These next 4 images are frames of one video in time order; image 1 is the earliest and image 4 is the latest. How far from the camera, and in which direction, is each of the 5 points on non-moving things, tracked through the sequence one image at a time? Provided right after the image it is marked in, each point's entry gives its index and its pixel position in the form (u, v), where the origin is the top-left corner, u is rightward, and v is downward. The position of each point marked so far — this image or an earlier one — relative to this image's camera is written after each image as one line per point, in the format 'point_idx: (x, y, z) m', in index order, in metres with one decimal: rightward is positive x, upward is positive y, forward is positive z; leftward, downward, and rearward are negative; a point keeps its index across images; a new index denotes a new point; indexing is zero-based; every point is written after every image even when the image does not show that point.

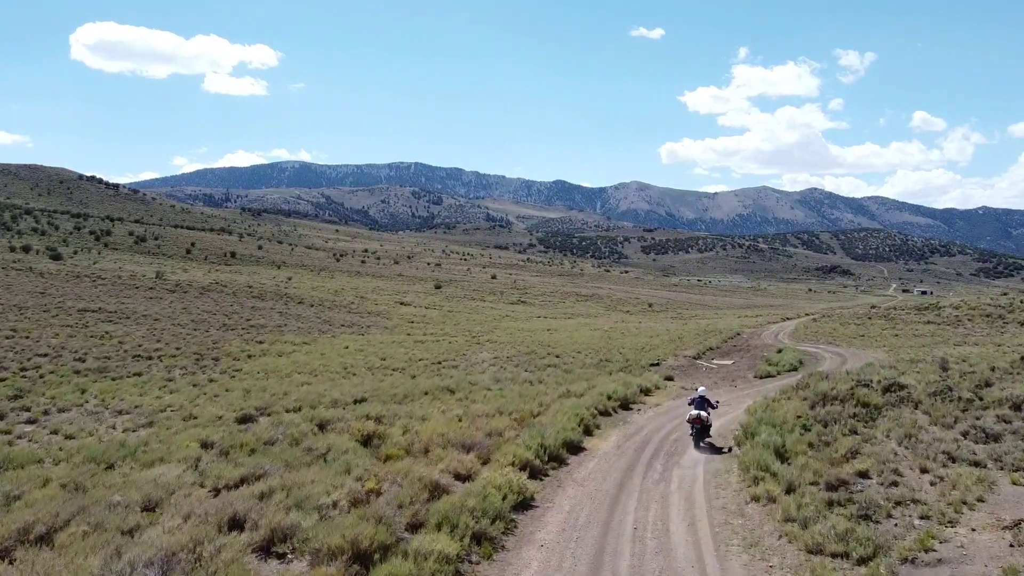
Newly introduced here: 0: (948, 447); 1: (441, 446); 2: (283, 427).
0: (+4.6, -1.7, +8.7) m
1: (-0.8, -1.8, +9.5) m
2: (-3.1, -1.9, +11.2) m
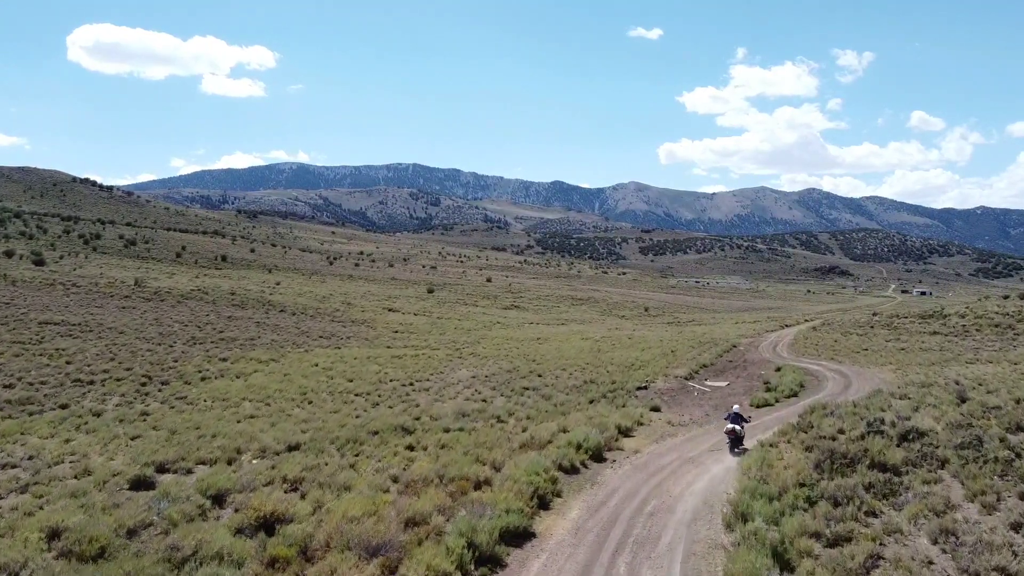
0: (+3.9, -2.1, +6.6) m
1: (-1.5, -2.3, +7.4) m
2: (-3.8, -2.4, +9.1) m
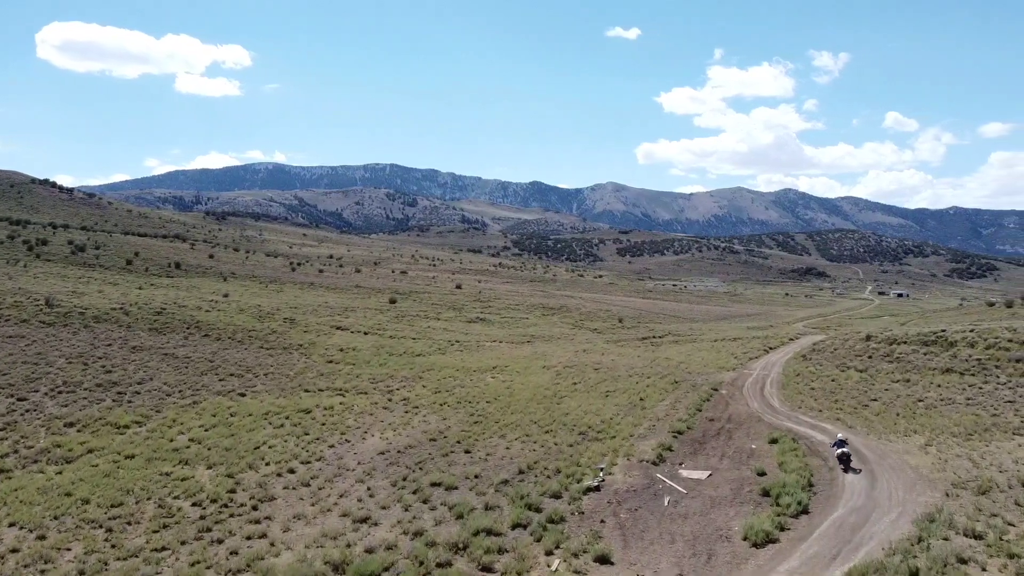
0: (+2.3, -3.5, +0.3) m
1: (-3.2, -3.6, +0.9) m
2: (-5.5, -3.7, +2.6) m
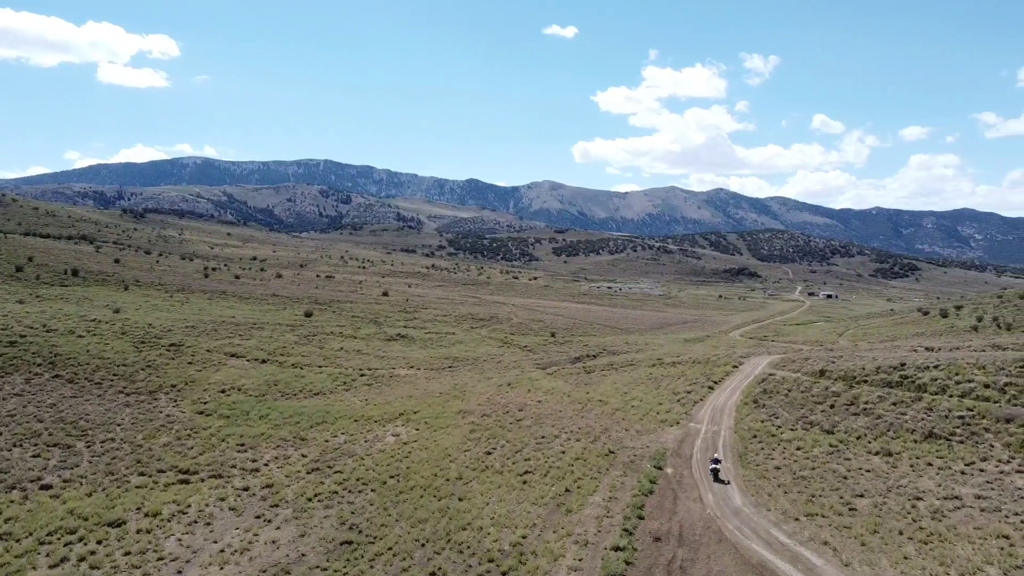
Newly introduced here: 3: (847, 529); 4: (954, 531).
0: (+1.5, -5.3, -6.5) m
1: (-4.1, -5.5, -6.2) m
2: (-6.5, -5.6, -4.8) m
3: (+7.9, -5.7, +19.4) m
4: (+10.2, -5.6, +18.9) m
